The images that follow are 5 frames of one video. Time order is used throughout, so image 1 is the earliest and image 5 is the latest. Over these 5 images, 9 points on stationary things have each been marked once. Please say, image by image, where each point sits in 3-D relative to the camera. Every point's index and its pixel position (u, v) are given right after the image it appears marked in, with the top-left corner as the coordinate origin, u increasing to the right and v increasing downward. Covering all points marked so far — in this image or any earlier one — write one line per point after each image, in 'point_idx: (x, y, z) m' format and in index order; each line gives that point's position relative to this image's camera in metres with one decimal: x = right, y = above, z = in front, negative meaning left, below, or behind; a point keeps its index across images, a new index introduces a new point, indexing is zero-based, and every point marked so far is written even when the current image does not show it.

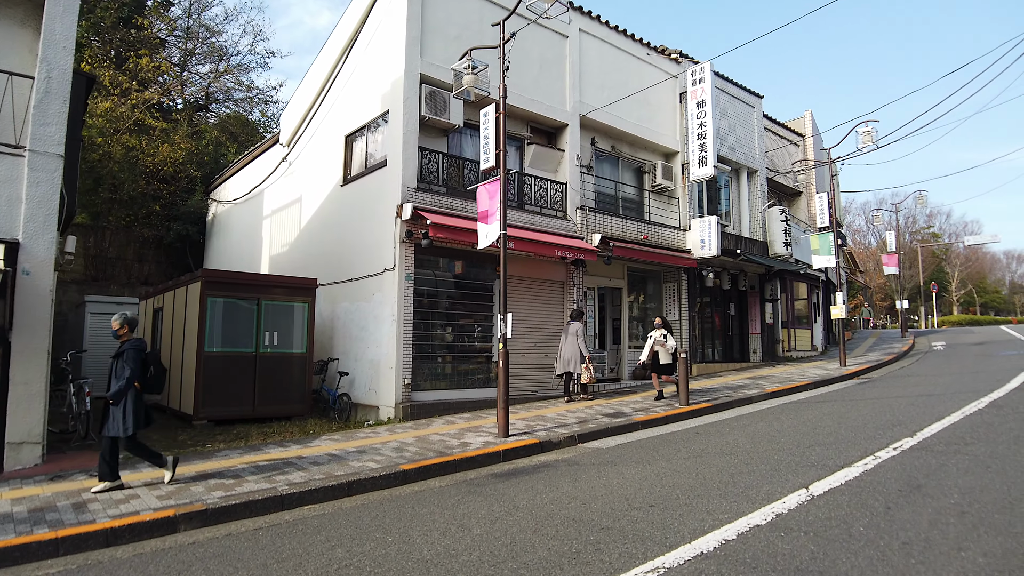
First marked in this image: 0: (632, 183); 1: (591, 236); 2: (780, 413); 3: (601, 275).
0: (+2.6, +2.2, +14.9) m
1: (+1.5, +0.9, +13.0) m
2: (+3.6, -1.7, +9.5) m
3: (+1.7, +0.3, +13.8) m
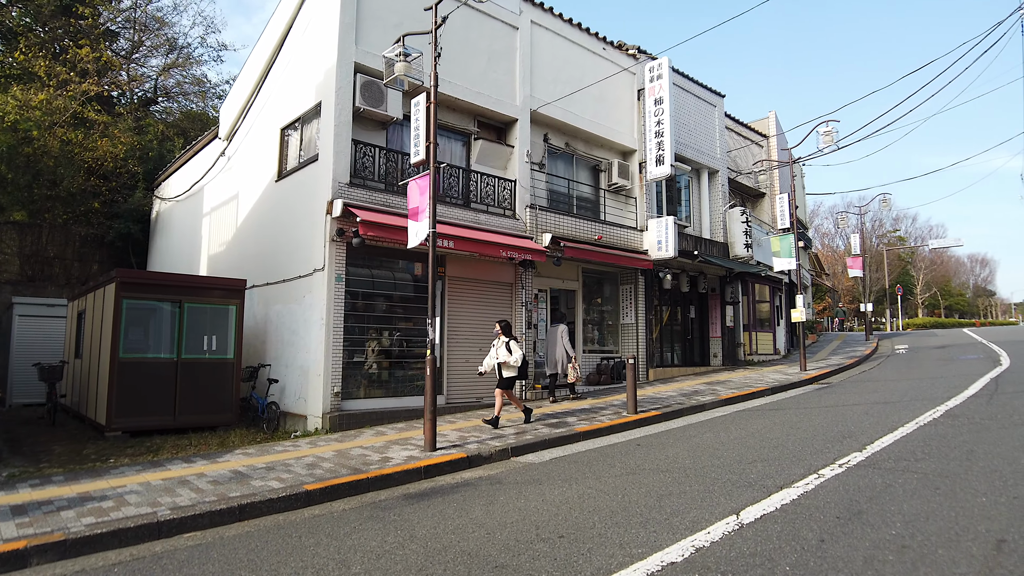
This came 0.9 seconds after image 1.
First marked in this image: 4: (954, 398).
0: (+1.6, +2.1, +14.4) m
1: (+0.5, +0.9, +12.4) m
2: (+2.8, -1.7, +9.0) m
3: (+0.8, +0.2, +13.2) m
4: (+5.9, -1.5, +9.4) m
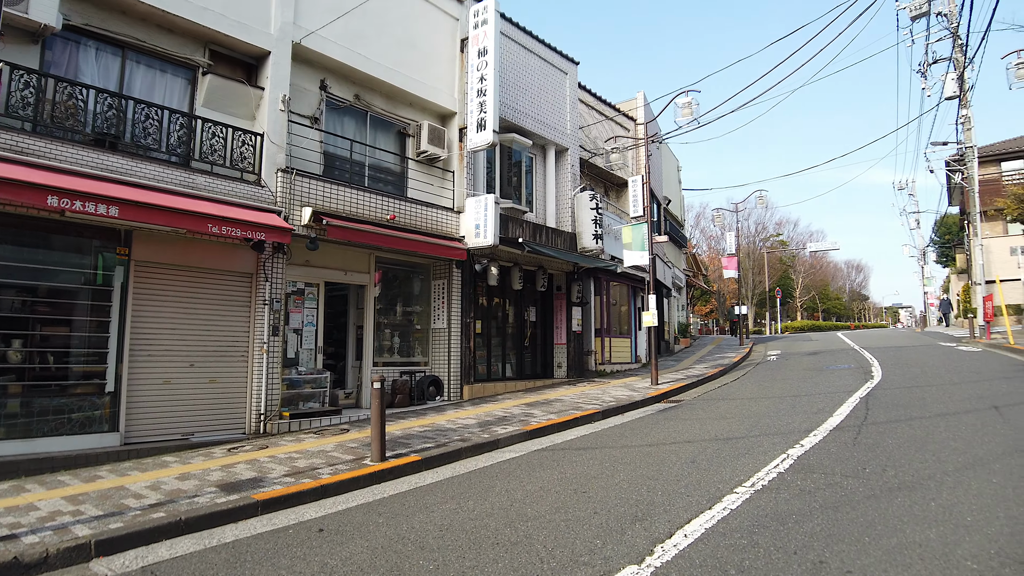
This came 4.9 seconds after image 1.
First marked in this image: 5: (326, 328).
0: (-2.0, +2.2, +11.3) m
1: (-2.8, +1.0, +9.2) m
2: (-0.1, -1.6, +6.1) m
3: (-2.6, +0.3, +10.0) m
4: (+2.9, -1.4, +6.9) m
5: (-2.8, -0.6, +10.4) m
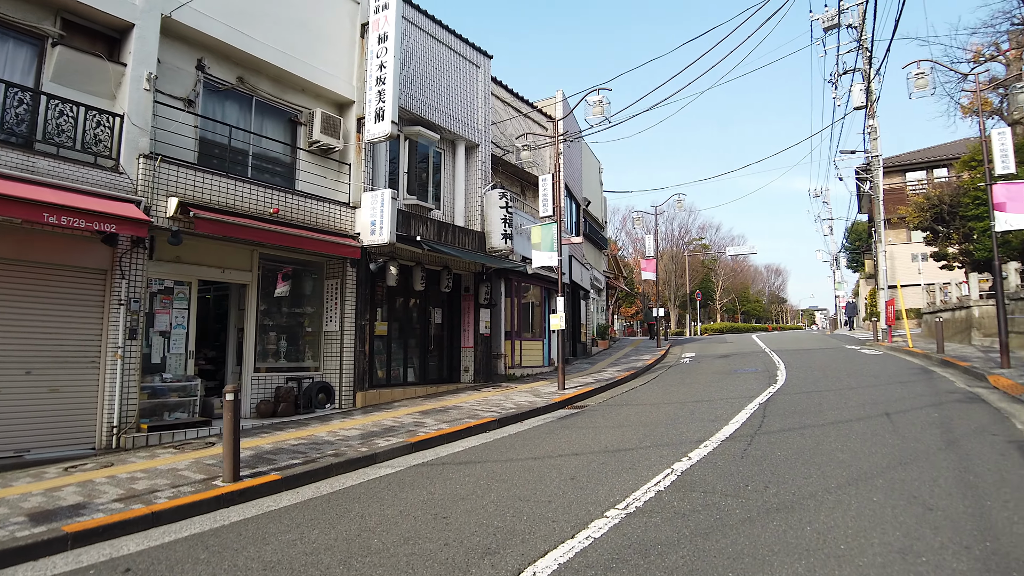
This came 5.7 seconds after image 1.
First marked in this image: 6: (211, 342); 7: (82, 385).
0: (-3.5, +2.2, +10.5) m
1: (-4.1, +1.0, +8.3) m
2: (-1.2, -1.6, +5.5) m
3: (-4.0, +0.3, +9.2) m
4: (+1.8, -1.5, +6.6) m
5: (-4.2, -0.6, +9.5) m
6: (-4.1, -0.7, +9.7) m
7: (-4.6, -1.0, +7.6) m
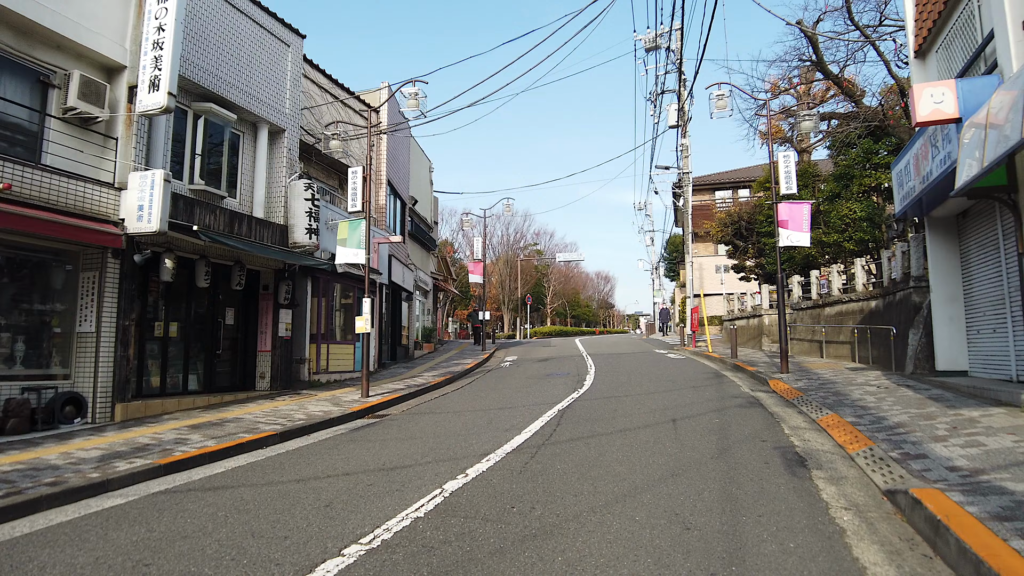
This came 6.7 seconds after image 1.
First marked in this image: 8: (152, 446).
0: (-6.2, +2.3, +8.9) m
1: (-6.3, +1.1, +6.6) m
2: (-2.9, -1.6, +4.5) m
3: (-6.4, +0.5, +7.4) m
4: (-0.2, -1.5, +6.2) m
5: (-6.7, -0.4, +7.7) m
6: (-6.7, -0.6, +7.9) m
7: (-6.7, -0.9, +5.7) m
8: (-3.8, -1.7, +7.5) m
